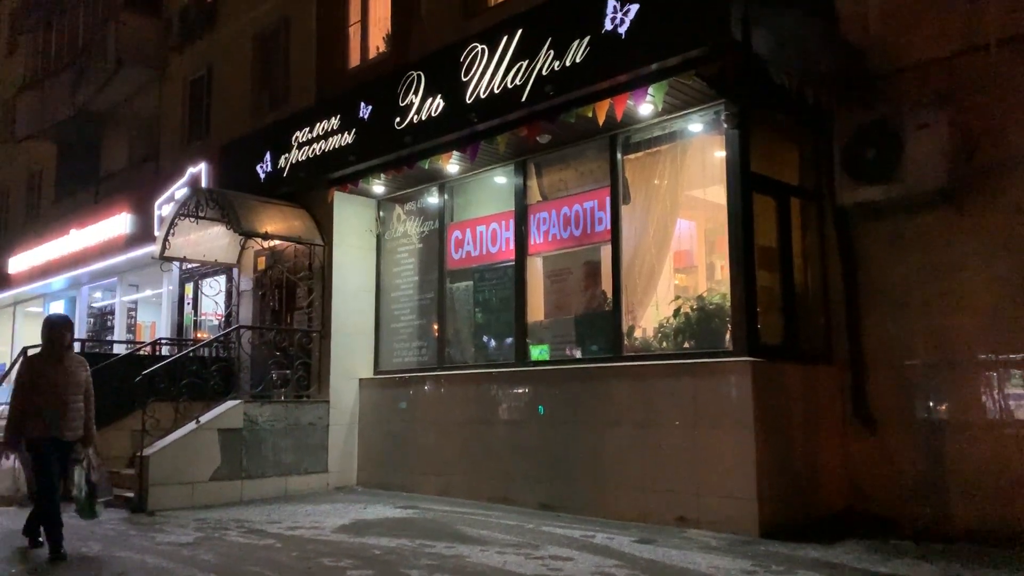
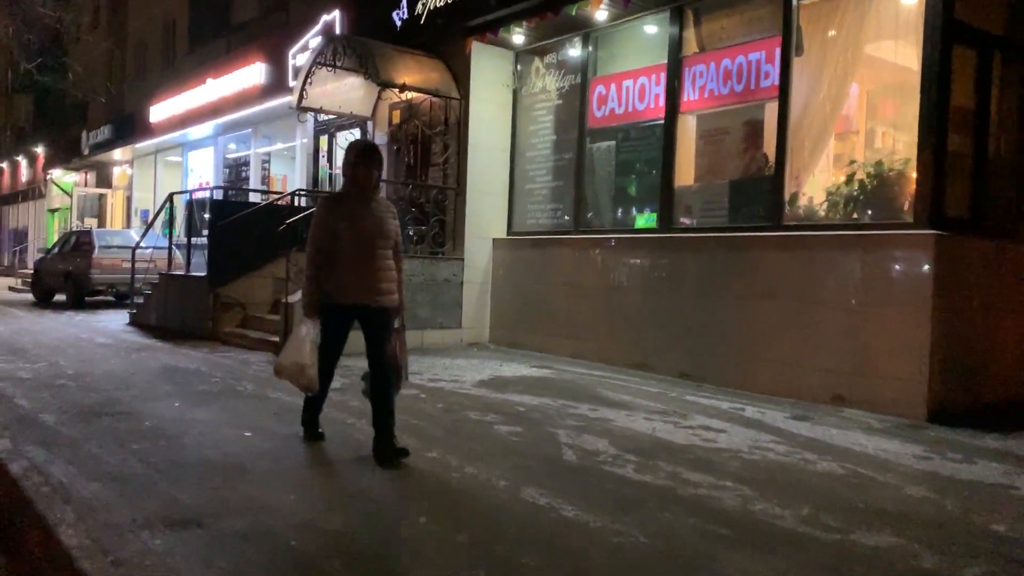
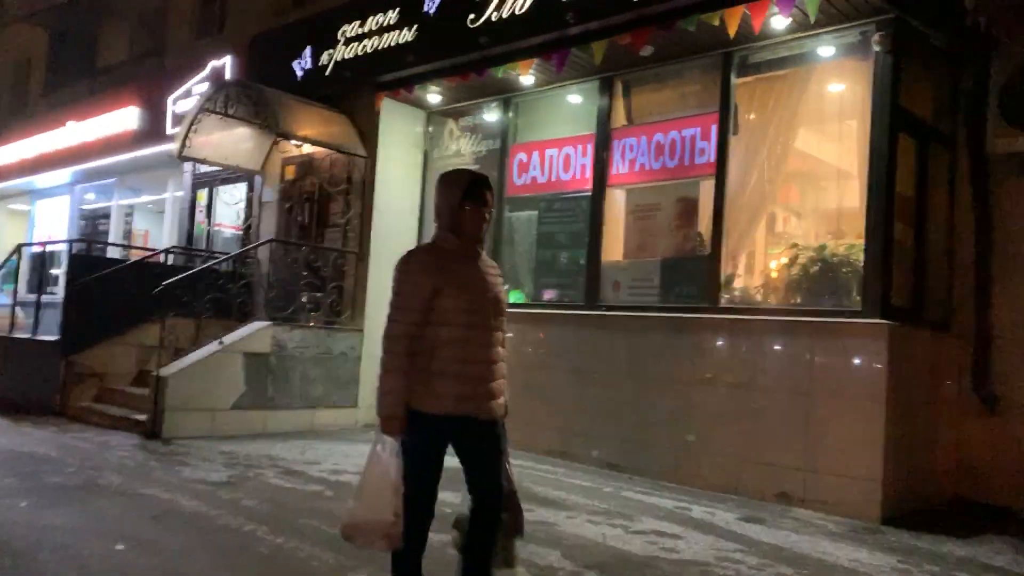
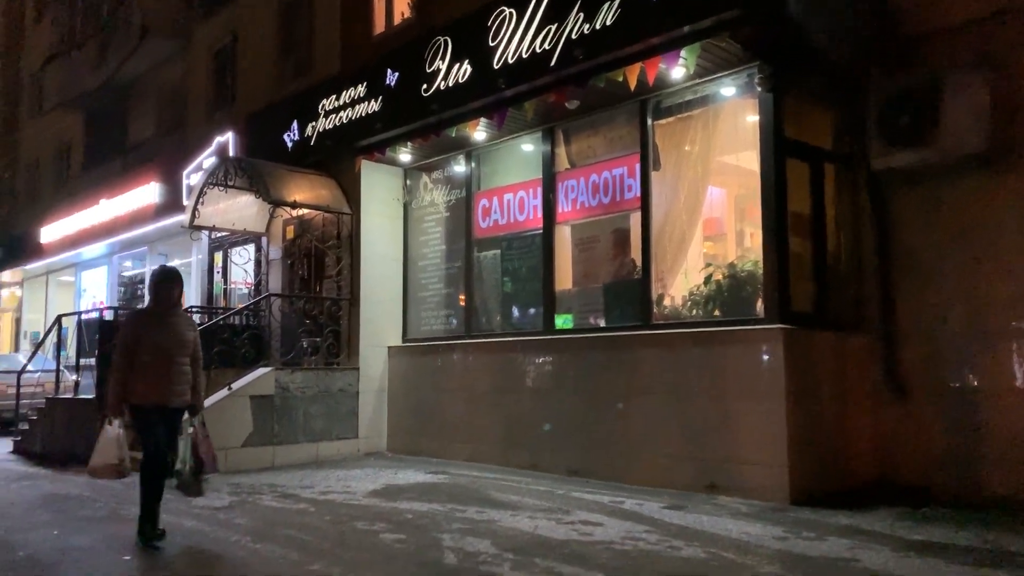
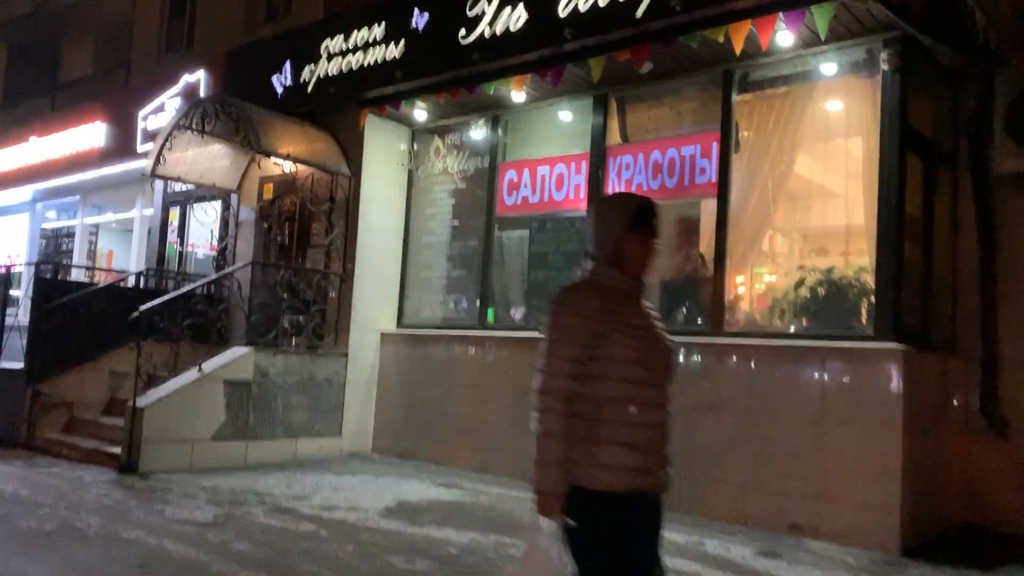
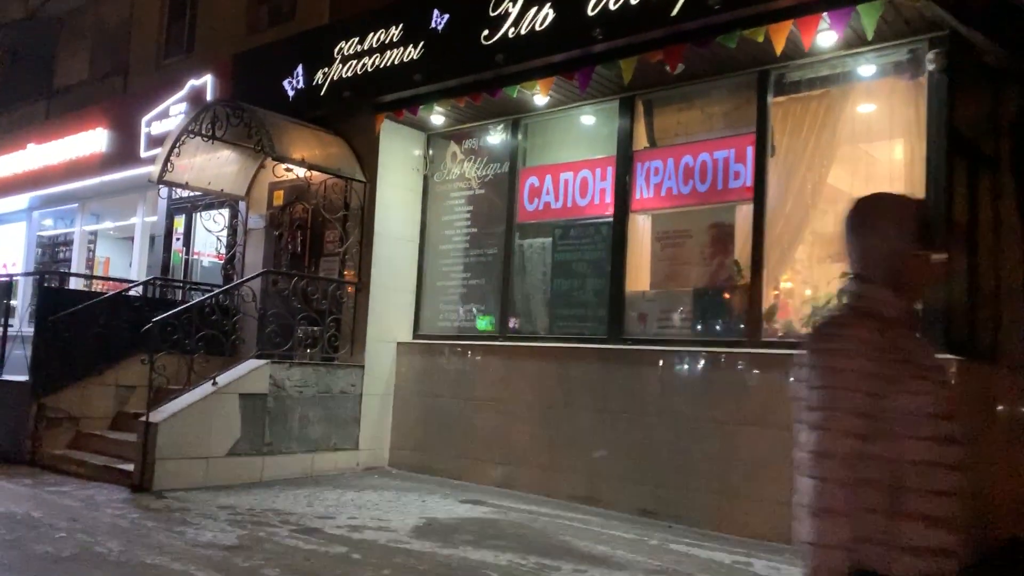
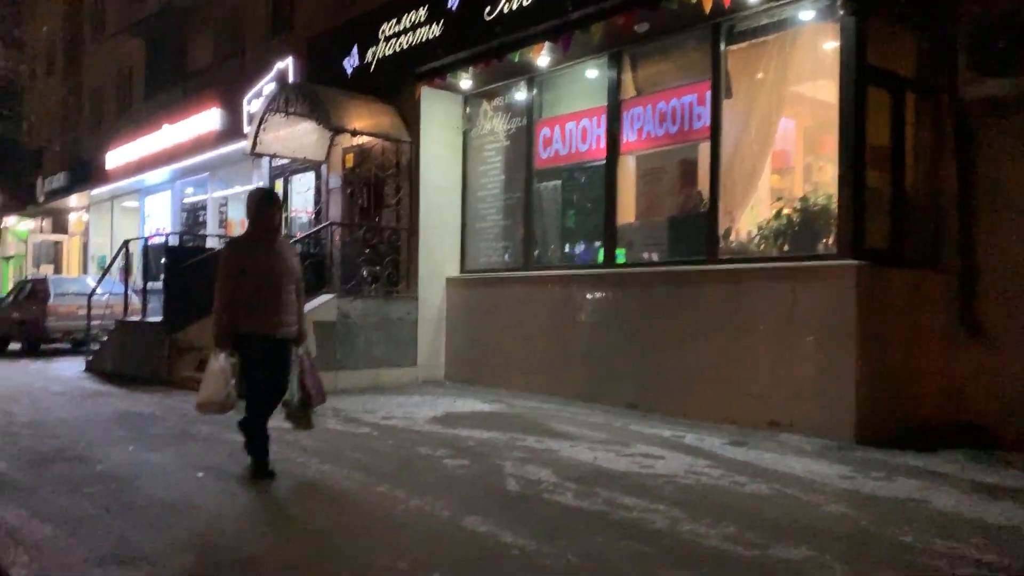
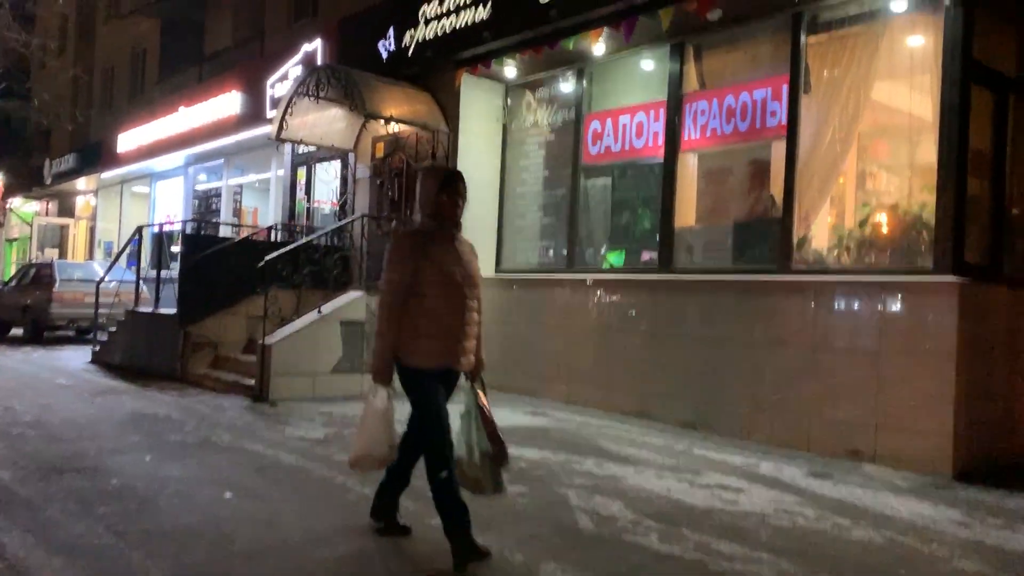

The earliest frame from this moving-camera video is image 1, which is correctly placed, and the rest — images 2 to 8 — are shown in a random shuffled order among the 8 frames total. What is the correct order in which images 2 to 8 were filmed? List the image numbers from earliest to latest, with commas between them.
4, 7, 2, 8, 3, 5, 6
